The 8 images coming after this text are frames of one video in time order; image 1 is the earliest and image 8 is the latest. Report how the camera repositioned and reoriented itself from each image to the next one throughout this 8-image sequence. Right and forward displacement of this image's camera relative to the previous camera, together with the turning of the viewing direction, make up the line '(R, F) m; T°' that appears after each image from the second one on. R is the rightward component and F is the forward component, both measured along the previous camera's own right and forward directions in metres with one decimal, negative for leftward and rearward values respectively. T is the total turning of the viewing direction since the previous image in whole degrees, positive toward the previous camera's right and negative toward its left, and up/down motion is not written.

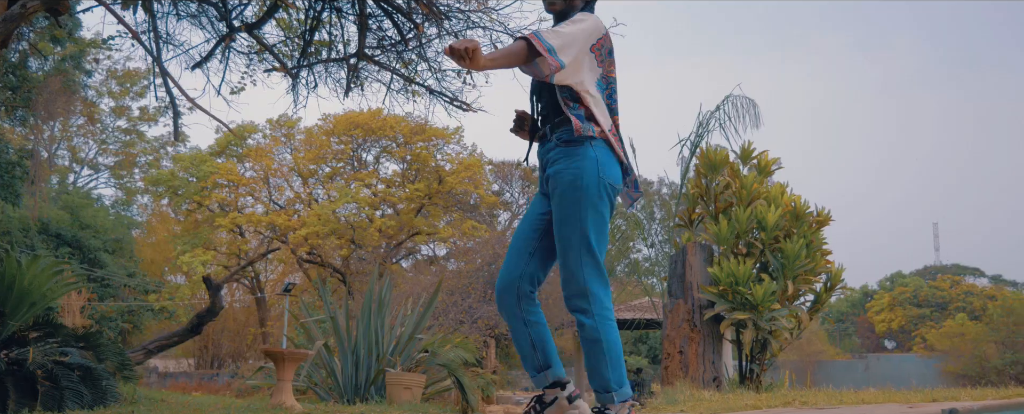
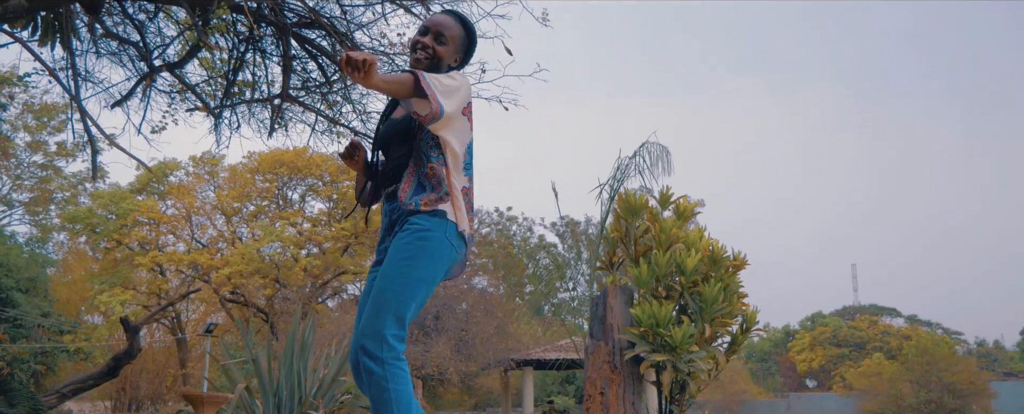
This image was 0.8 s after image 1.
(0.0, -0.1) m; +4°
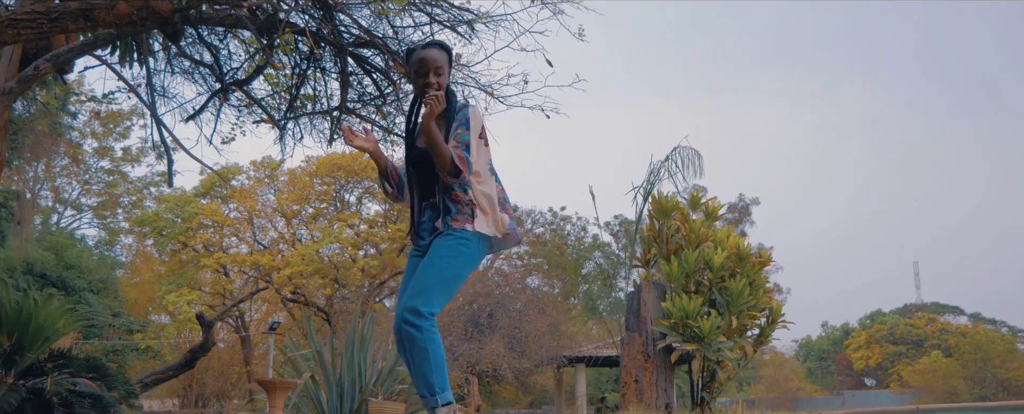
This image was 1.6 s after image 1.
(+0.1, -0.6) m; -3°
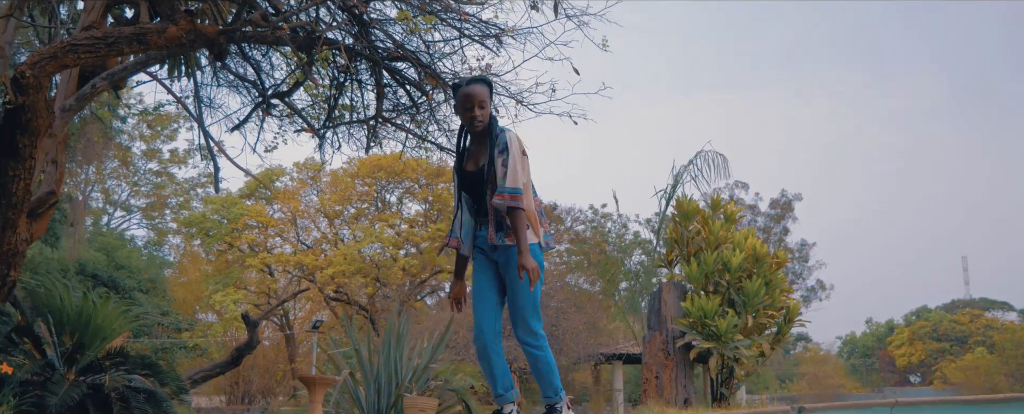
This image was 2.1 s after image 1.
(+0.1, -0.4) m; -2°
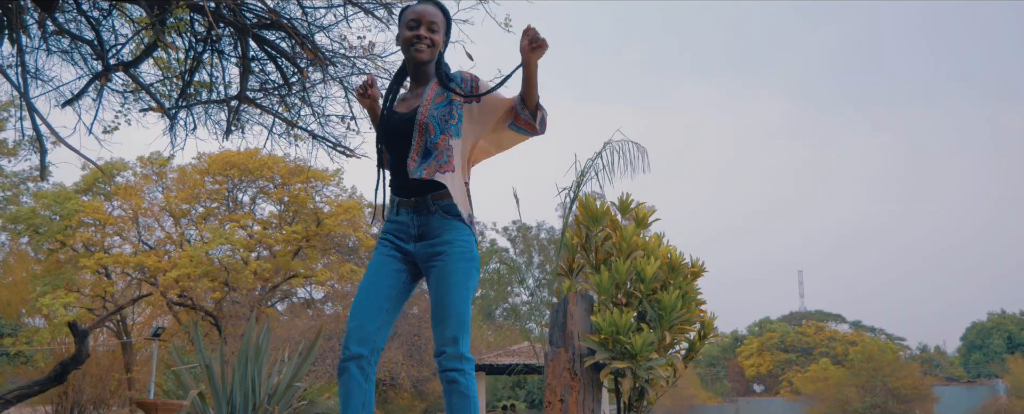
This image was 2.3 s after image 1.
(-0.2, +1.0) m; +8°
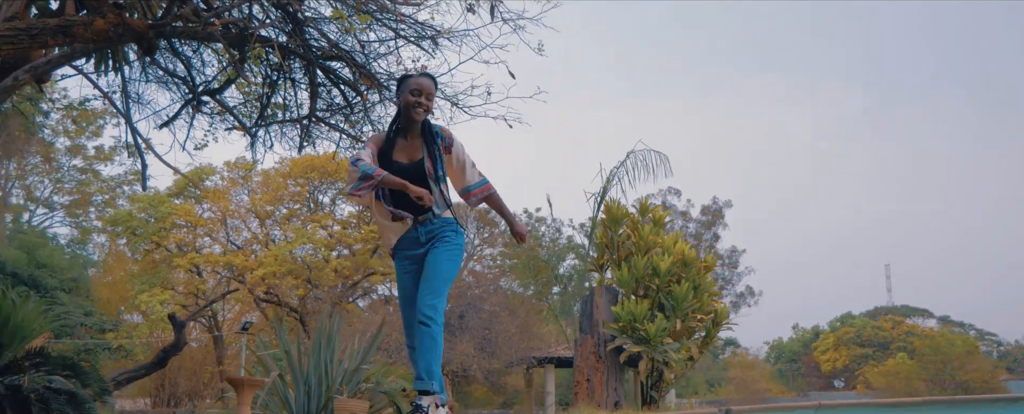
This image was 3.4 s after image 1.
(+0.4, -1.0) m; -5°
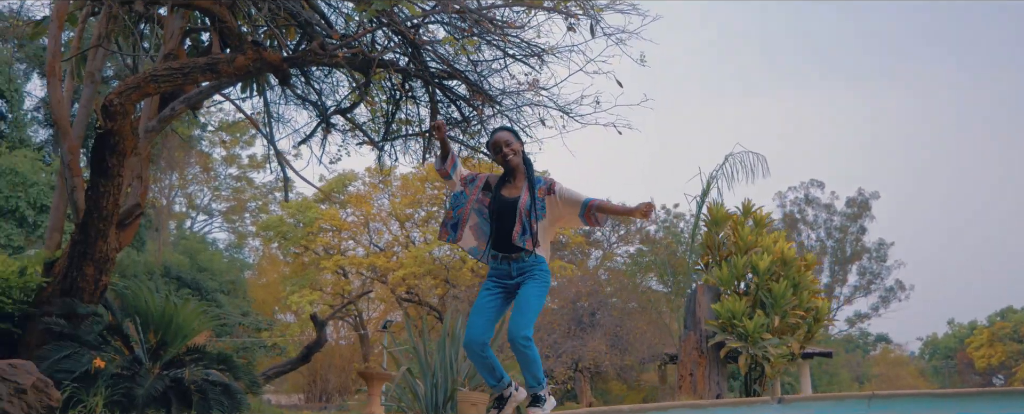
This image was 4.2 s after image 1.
(+0.3, -0.6) m; -8°
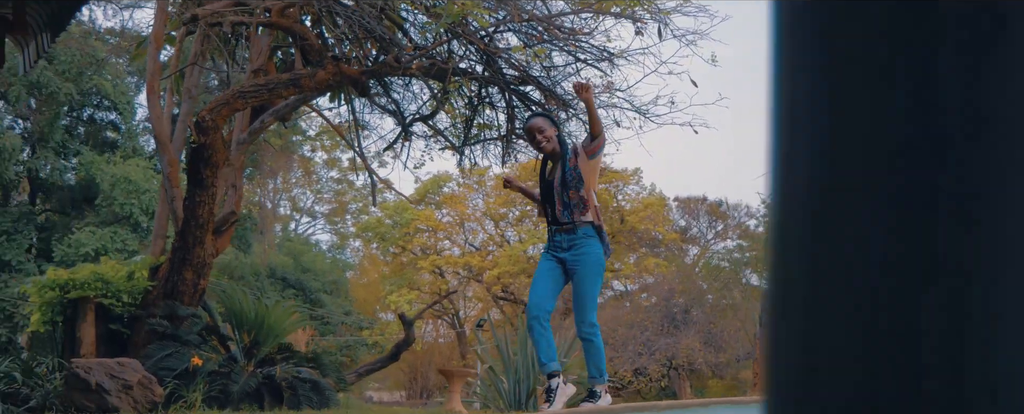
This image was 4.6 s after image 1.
(+0.2, -0.2) m; -6°
